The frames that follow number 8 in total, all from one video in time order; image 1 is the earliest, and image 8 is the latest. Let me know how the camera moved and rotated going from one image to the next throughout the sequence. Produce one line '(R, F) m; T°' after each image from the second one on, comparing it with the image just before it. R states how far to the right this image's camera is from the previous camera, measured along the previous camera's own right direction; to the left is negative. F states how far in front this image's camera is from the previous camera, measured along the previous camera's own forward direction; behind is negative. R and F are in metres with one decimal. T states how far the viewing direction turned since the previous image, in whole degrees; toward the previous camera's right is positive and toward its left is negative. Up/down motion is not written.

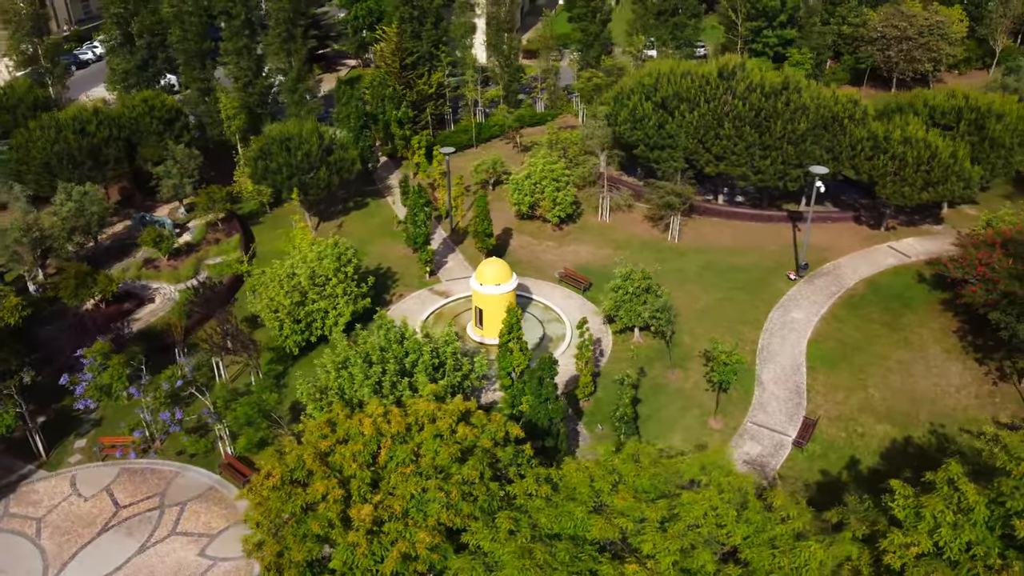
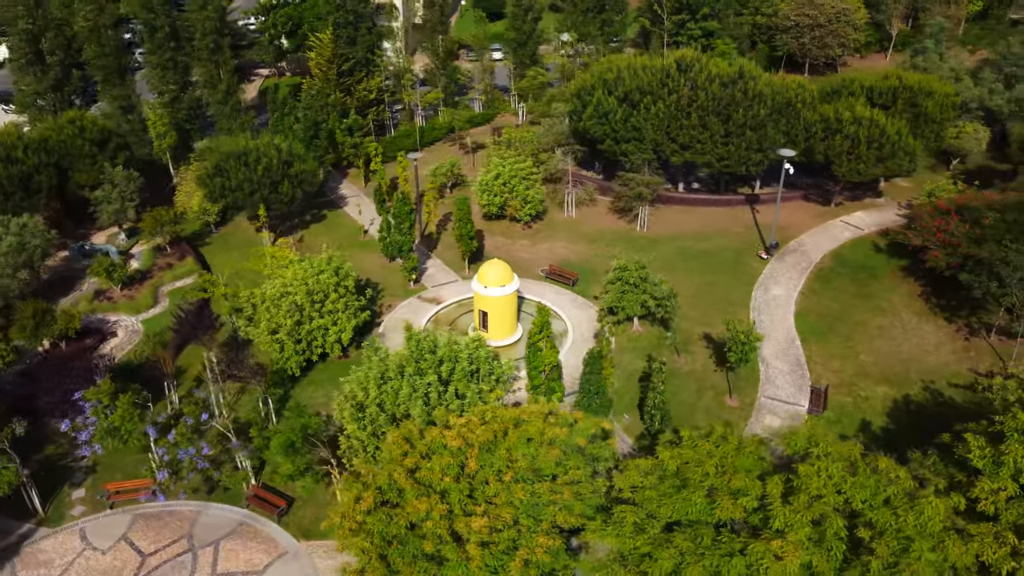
(-4.5, +0.3) m; +8°
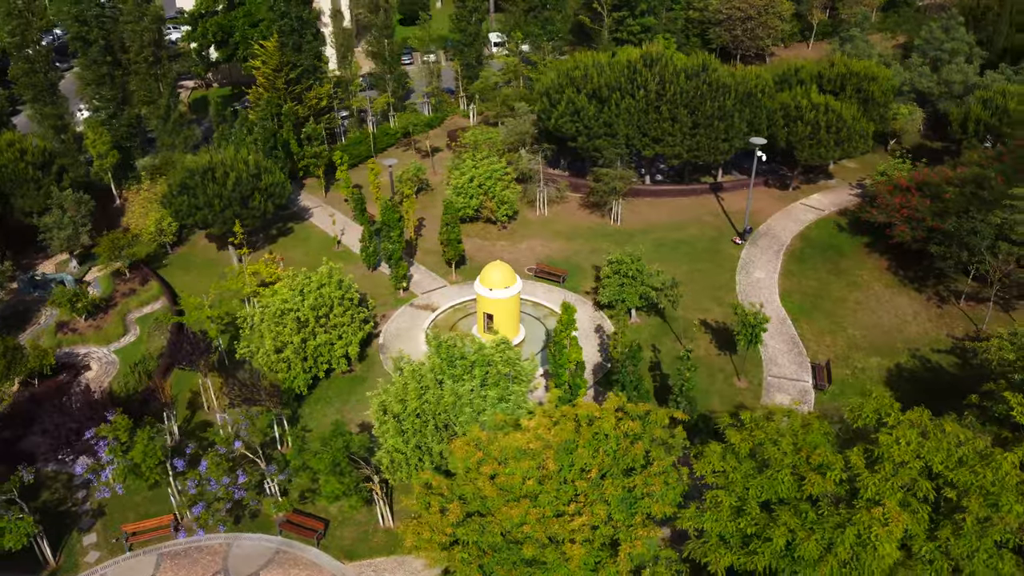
(-3.8, +0.2) m; +7°
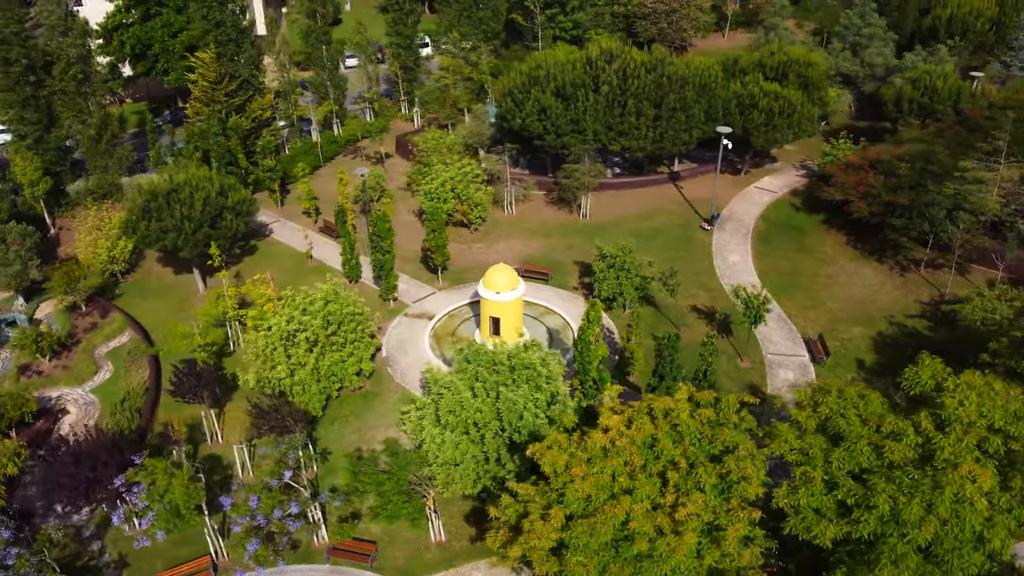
(-4.3, +0.2) m; +8°
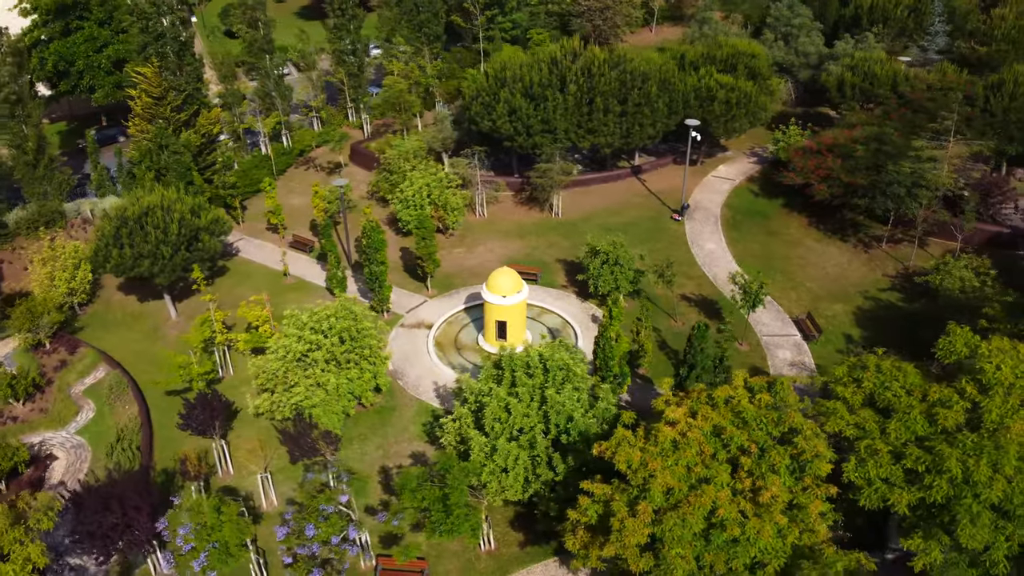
(-3.8, +0.2) m; +7°
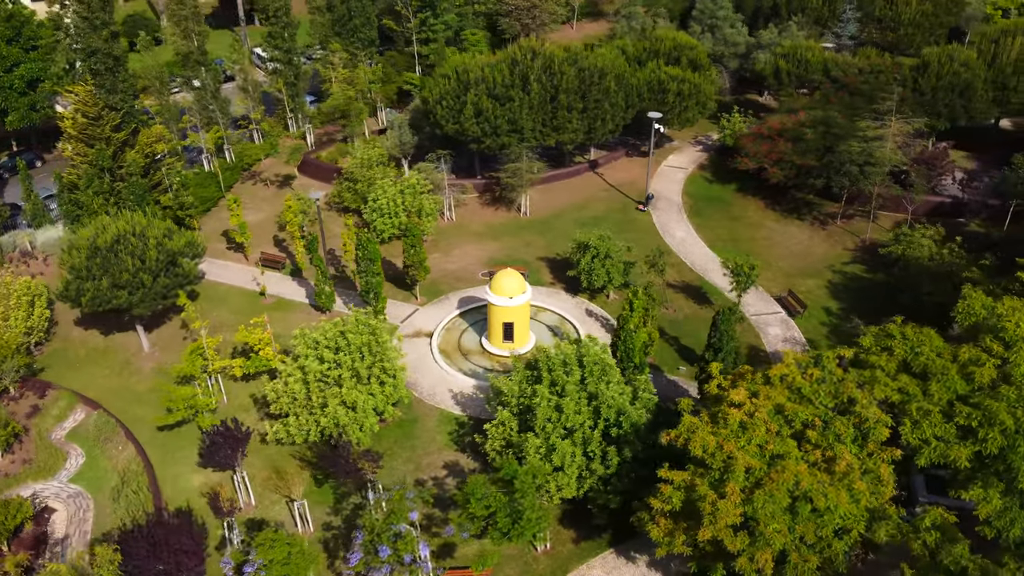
(-4.3, +0.2) m; +8°
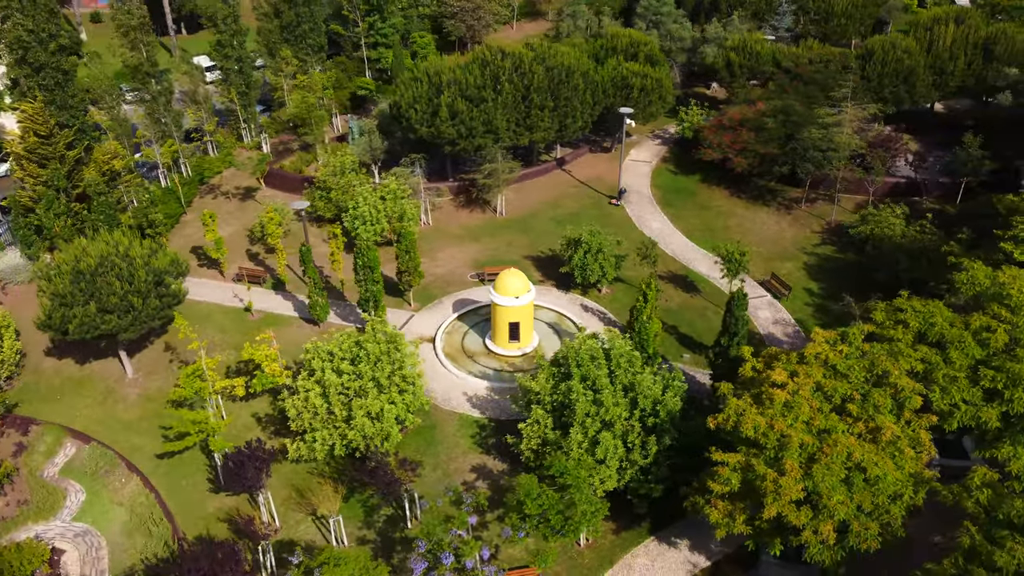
(-3.3, +0.1) m; +6°
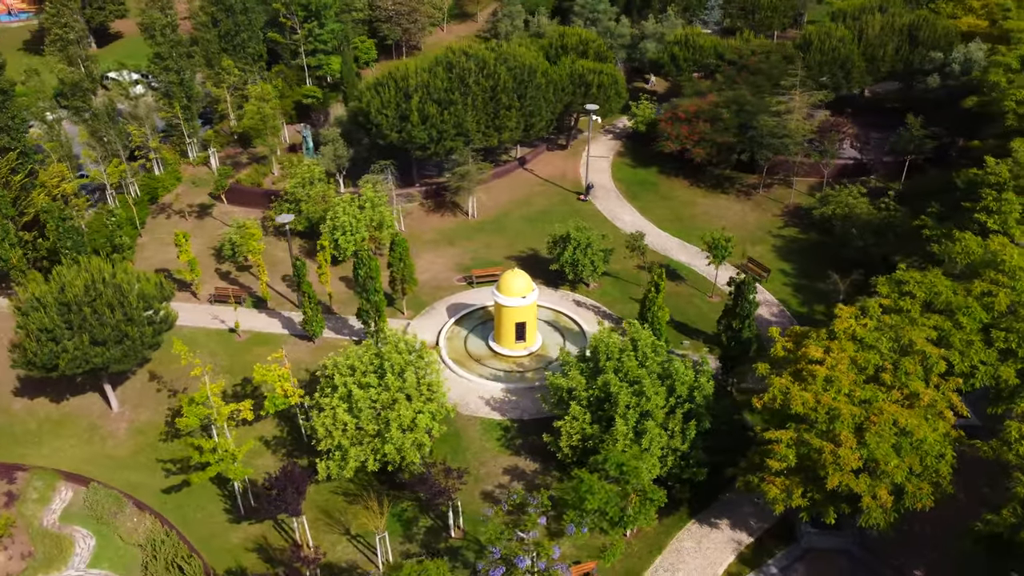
(-3.8, +0.2) m; +7°
